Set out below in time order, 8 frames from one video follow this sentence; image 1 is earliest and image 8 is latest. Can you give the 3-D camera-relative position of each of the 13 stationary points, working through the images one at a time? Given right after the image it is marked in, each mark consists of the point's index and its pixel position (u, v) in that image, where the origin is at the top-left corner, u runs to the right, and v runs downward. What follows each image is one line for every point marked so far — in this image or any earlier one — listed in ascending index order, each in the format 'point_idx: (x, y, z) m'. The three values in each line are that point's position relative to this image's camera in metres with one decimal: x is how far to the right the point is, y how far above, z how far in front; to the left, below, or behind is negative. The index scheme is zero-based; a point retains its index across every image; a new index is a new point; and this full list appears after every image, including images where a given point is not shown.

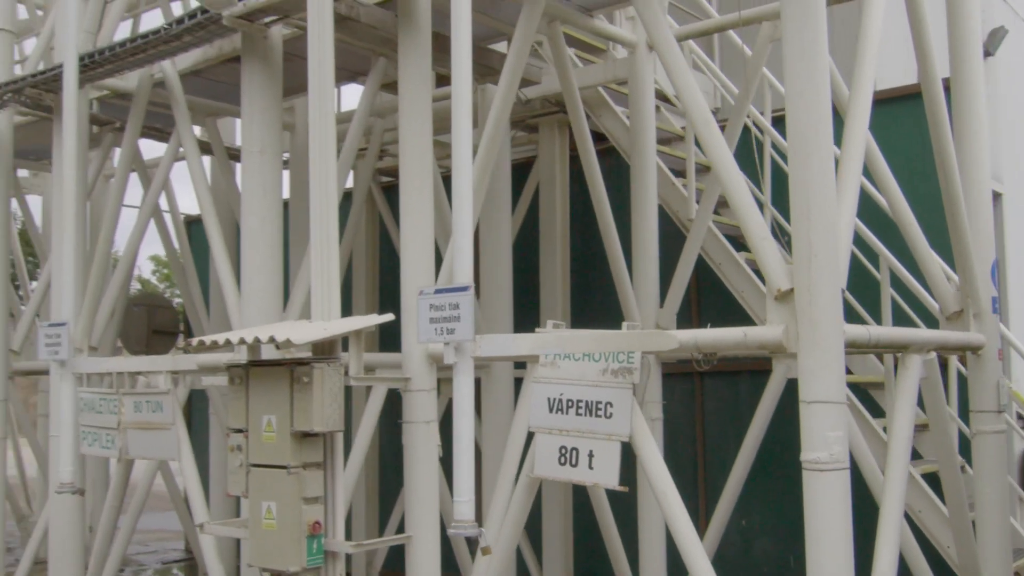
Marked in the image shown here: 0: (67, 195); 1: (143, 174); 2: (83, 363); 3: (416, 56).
0: (-3.3, +0.7, +8.3) m
1: (-3.6, +1.1, +10.8) m
2: (-3.2, -0.6, +8.2) m
3: (-0.6, +1.4, +6.5) m
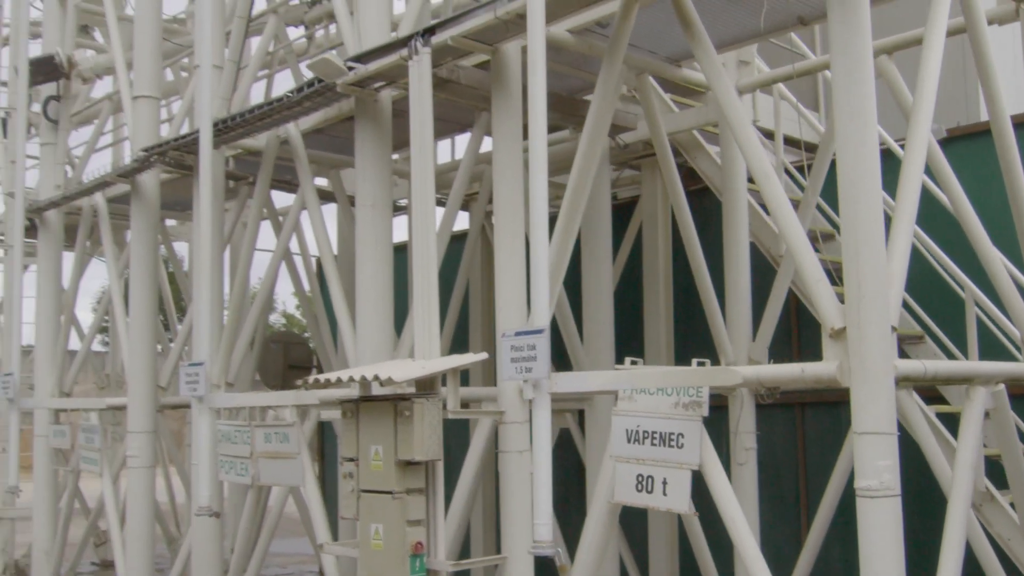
0: (-2.5, +0.3, +9.2) m
1: (-2.5, +0.7, +11.8) m
2: (-2.4, -0.9, +9.1) m
3: (0.0, +1.1, +7.1) m
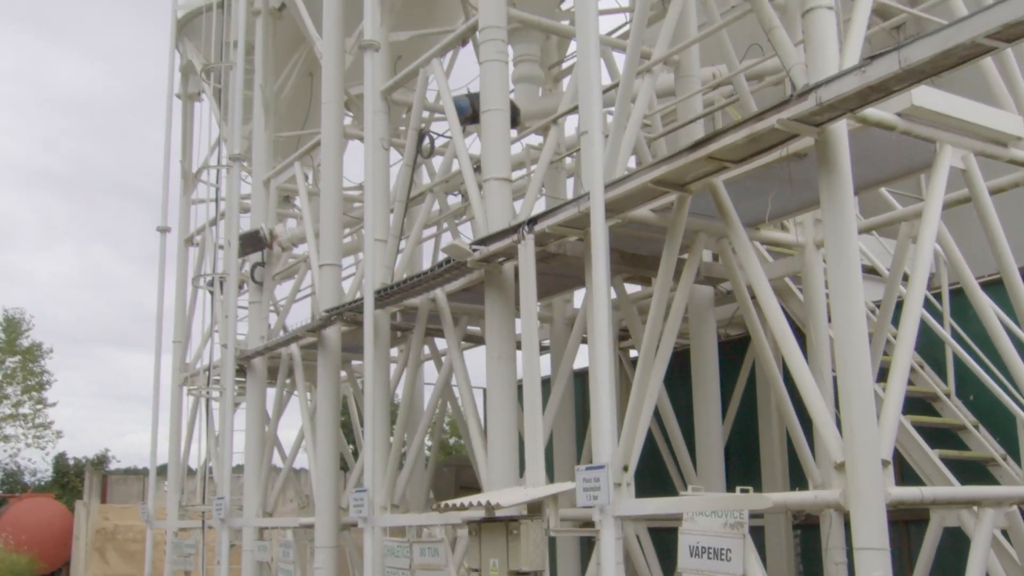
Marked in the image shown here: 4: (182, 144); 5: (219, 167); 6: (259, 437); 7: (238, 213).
0: (-1.4, -1.0, +11.1) m
1: (-0.9, -0.9, +13.7) m
2: (-1.3, -2.3, +10.8) m
3: (+0.7, 0.0, +8.7) m
4: (-5.4, +2.4, +18.2) m
5: (-4.4, +1.8, +16.5) m
6: (-3.4, -2.0, +15.1) m
7: (-3.9, +1.1, +15.9) m
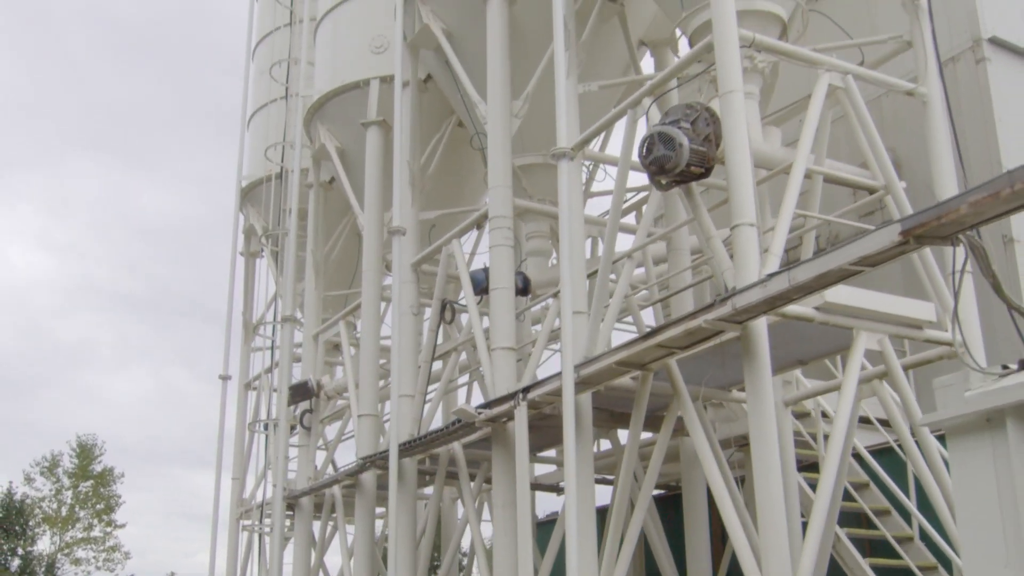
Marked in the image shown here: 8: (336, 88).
0: (-1.3, -2.7, +12.5) m
1: (-0.7, -2.9, +15.0) m
2: (-1.1, -3.9, +12.1) m
3: (+0.6, -1.4, +10.1) m
4: (-4.9, -0.2, +20.2) m
5: (-3.9, -0.5, +18.4) m
6: (-3.1, -4.2, +16.5) m
7: (-3.5, -1.2, +17.6) m
8: (-2.6, +3.0, +16.5) m
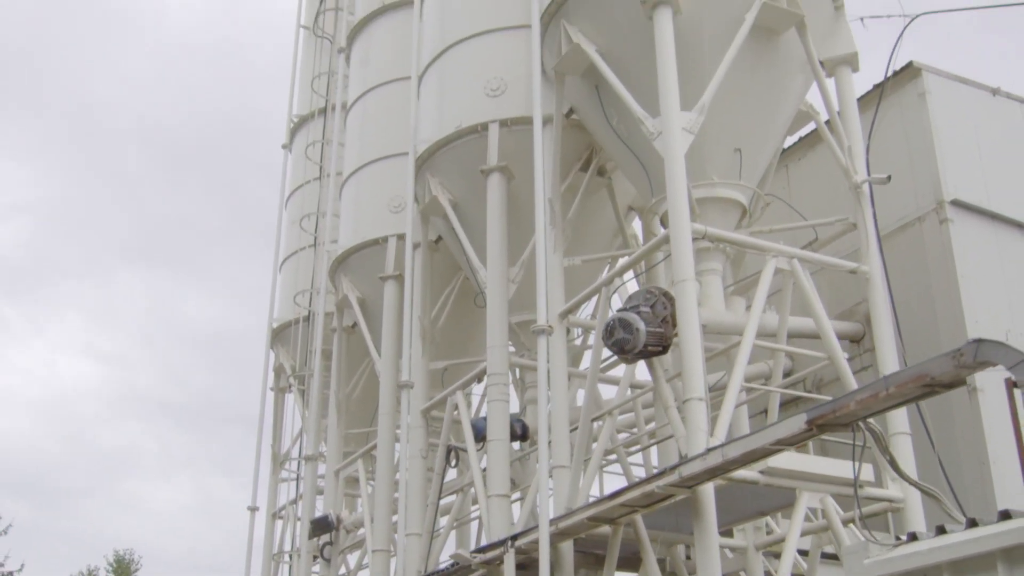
0: (-1.3, -4.6, +13.5) m
1: (-0.6, -5.0, +16.0) m
2: (-1.2, -5.7, +13.0) m
3: (+0.5, -3.0, +11.2) m
4: (-4.6, -2.8, +21.5) m
5: (-3.7, -2.9, +19.6) m
6: (-3.0, -6.4, +17.4) m
7: (-3.4, -3.5, +18.8) m
8: (-2.5, +0.7, +18.0) m
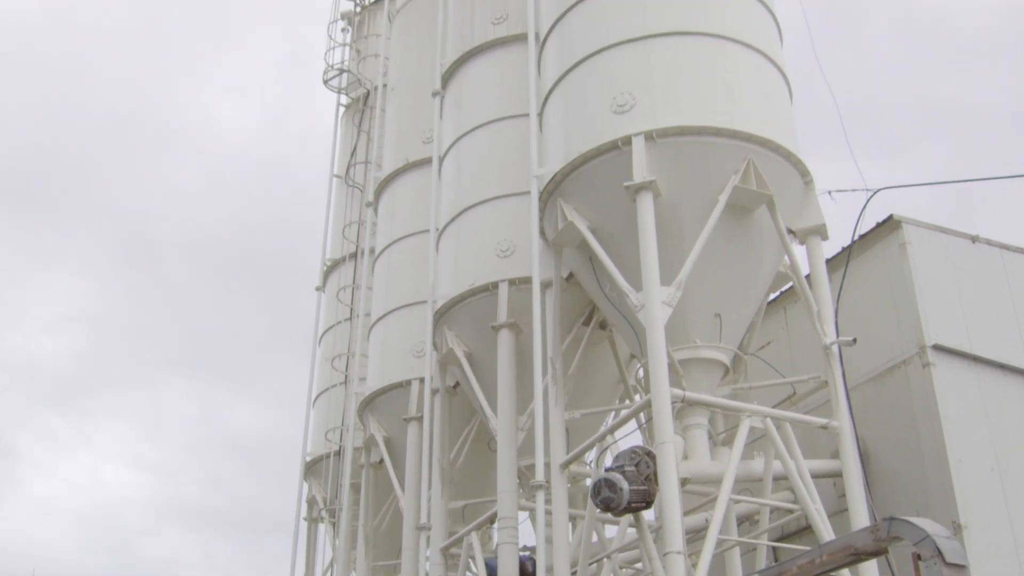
0: (-1.2, -6.6, +14.4) m
1: (-0.3, -7.2, +16.8) m
2: (-1.0, -7.7, +13.8) m
3: (+0.6, -4.8, +12.2) m
4: (-4.2, -5.5, +22.6) m
5: (-3.4, -5.5, +20.7) m
6: (-2.6, -8.7, +18.1) m
7: (-3.0, -6.0, +19.8) m
8: (-2.2, -1.7, +19.4) m
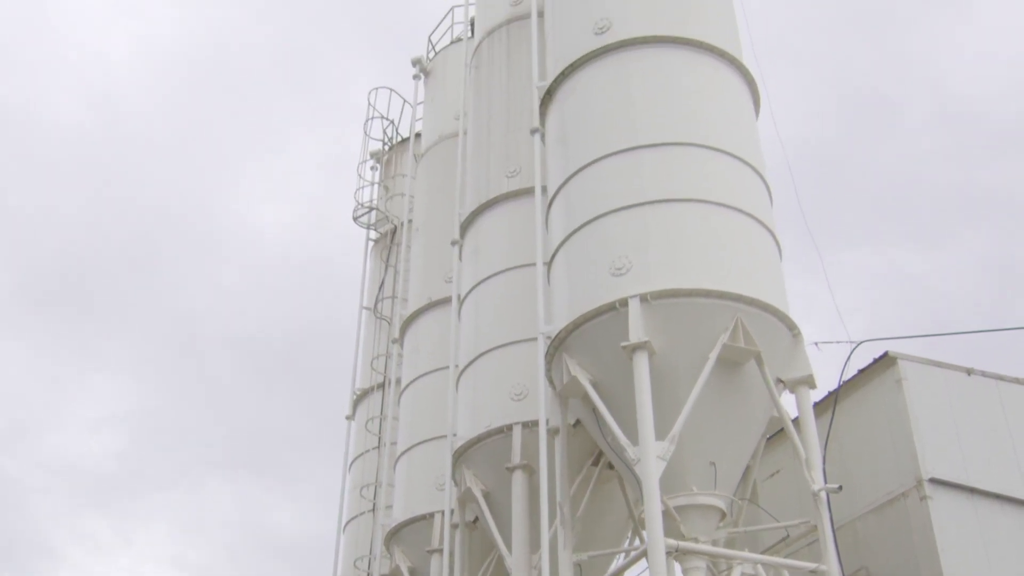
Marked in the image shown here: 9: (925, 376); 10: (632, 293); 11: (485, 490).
0: (-0.9, -8.6, +14.9) m
1: (0.0, -9.4, +17.2) m
2: (-0.8, -9.7, +14.2) m
3: (+0.7, -6.6, +12.8) m
4: (-3.7, -8.3, +23.3) m
5: (-2.9, -8.1, +21.4) m
6: (-2.2, -11.1, +18.5) m
7: (-2.6, -8.6, +20.4) m
8: (-1.9, -4.2, +20.4) m
9: (+6.9, -1.5, +18.6) m
10: (+1.6, -0.1, +14.5) m
11: (-0.4, -3.2, +17.6) m
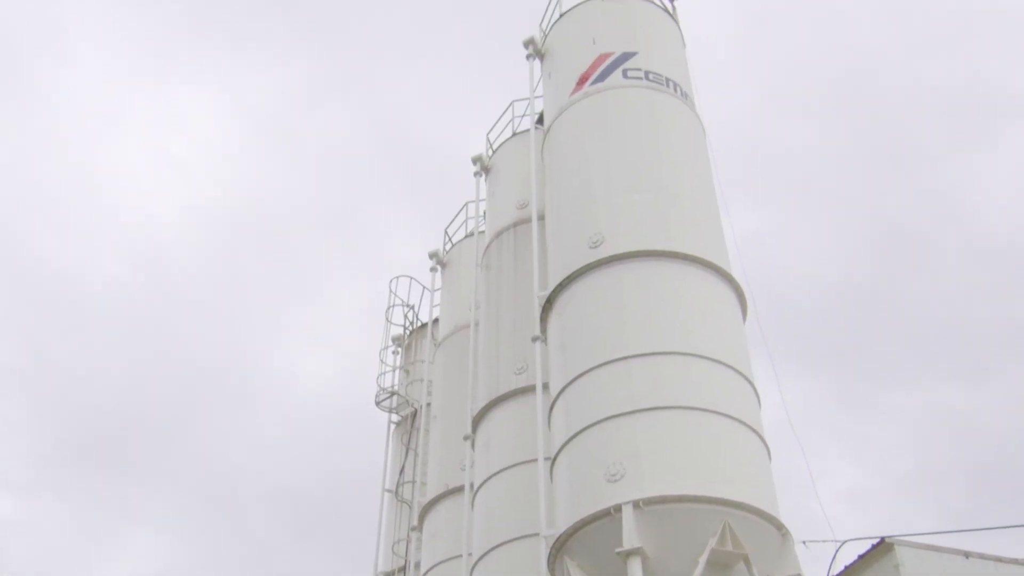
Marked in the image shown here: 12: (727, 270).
0: (-0.7, -11.5, +14.9) m
1: (+0.3, -12.6, +17.0) m
2: (-0.6, -12.5, +14.0) m
3: (+0.8, -9.3, +13.0) m
4: (-3.2, -12.4, +23.3) m
5: (-2.5, -12.0, +21.4) m
6: (-1.8, -14.5, +18.2) m
7: (-2.2, -12.3, +20.4) m
8: (-1.6, -7.9, +20.9) m
9: (+7.1, -4.7, +19.3) m
10: (+1.6, -2.9, +15.5) m
11: (-0.2, -6.5, +18.3) m
12: (+3.6, +0.3, +18.8) m
